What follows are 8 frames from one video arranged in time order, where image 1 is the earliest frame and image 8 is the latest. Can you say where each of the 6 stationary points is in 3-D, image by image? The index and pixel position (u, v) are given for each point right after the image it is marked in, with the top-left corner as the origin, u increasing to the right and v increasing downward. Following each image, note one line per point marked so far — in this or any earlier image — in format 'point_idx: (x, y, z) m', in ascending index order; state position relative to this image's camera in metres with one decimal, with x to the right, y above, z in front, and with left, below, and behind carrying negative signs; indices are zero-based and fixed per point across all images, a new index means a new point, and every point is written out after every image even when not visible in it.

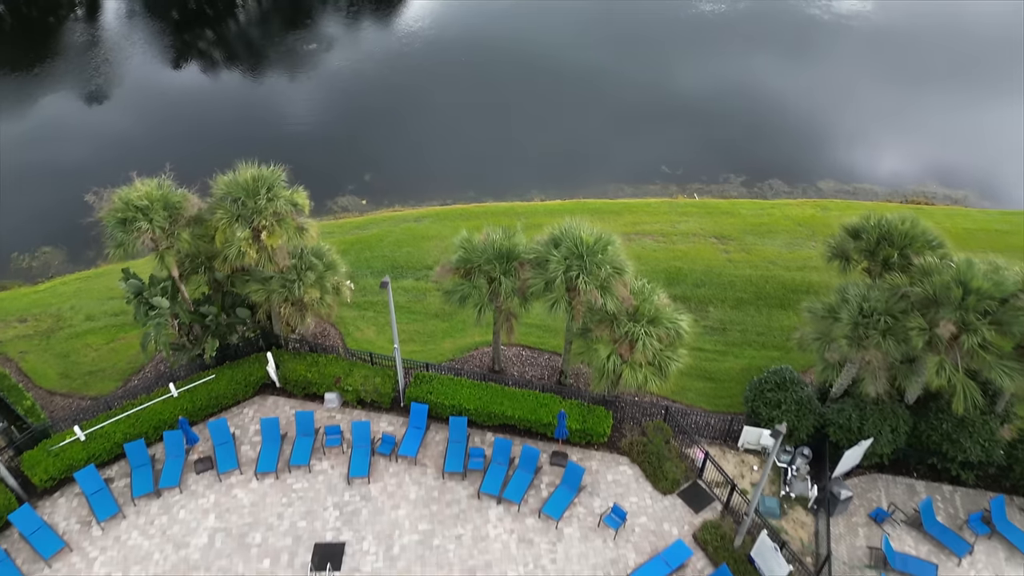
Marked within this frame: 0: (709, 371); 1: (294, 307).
0: (+4.1, -1.7, +17.4) m
1: (-4.0, -0.3, +15.5) m
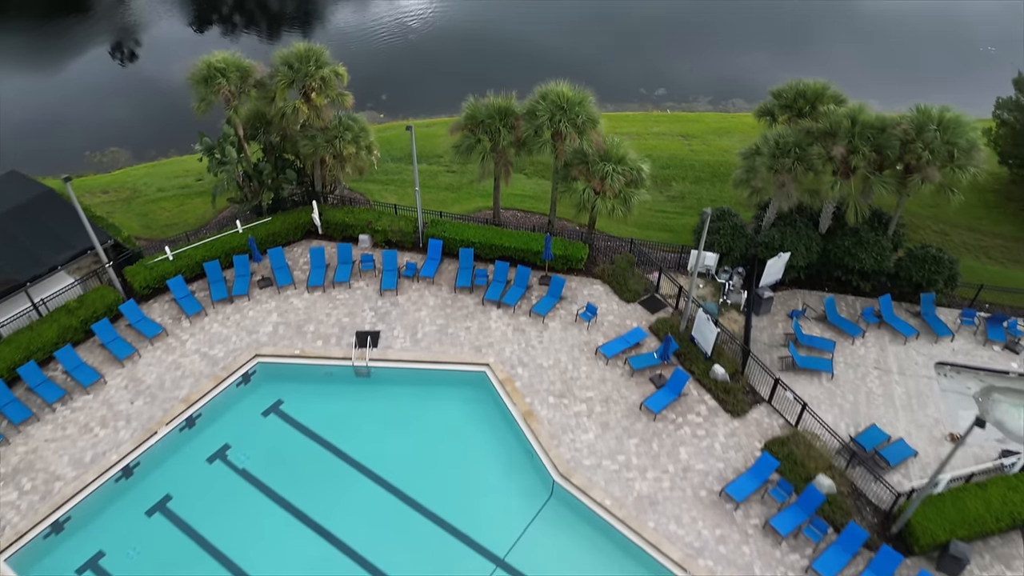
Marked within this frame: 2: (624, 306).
0: (+4.0, +1.6, +21.4) m
1: (-4.1, +3.0, +19.5) m
2: (+2.5, -0.4, +18.6) m
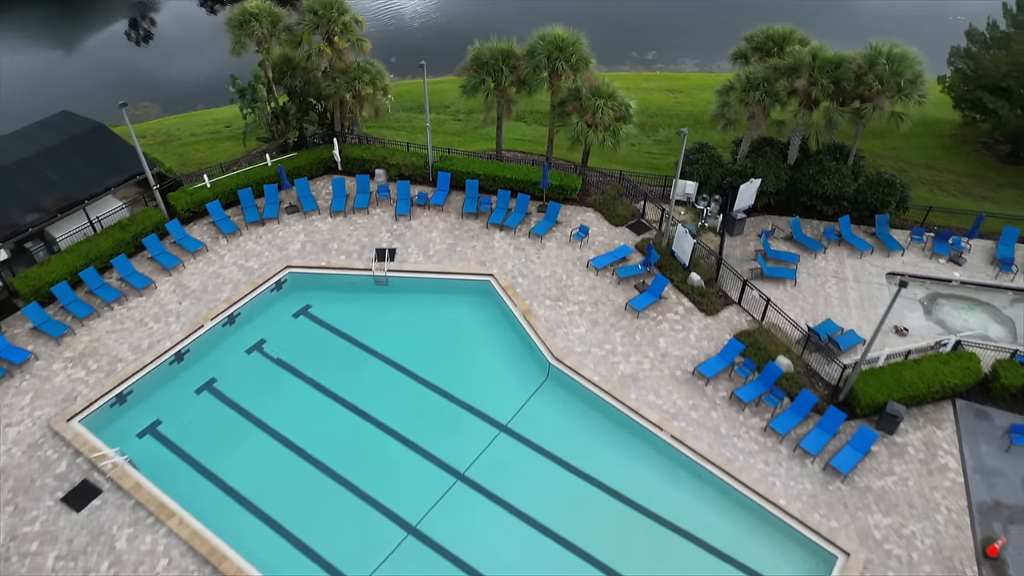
0: (+4.0, +3.5, +23.6) m
1: (-4.0, +4.8, +21.8) m
2: (+2.5, +1.5, +20.9) m
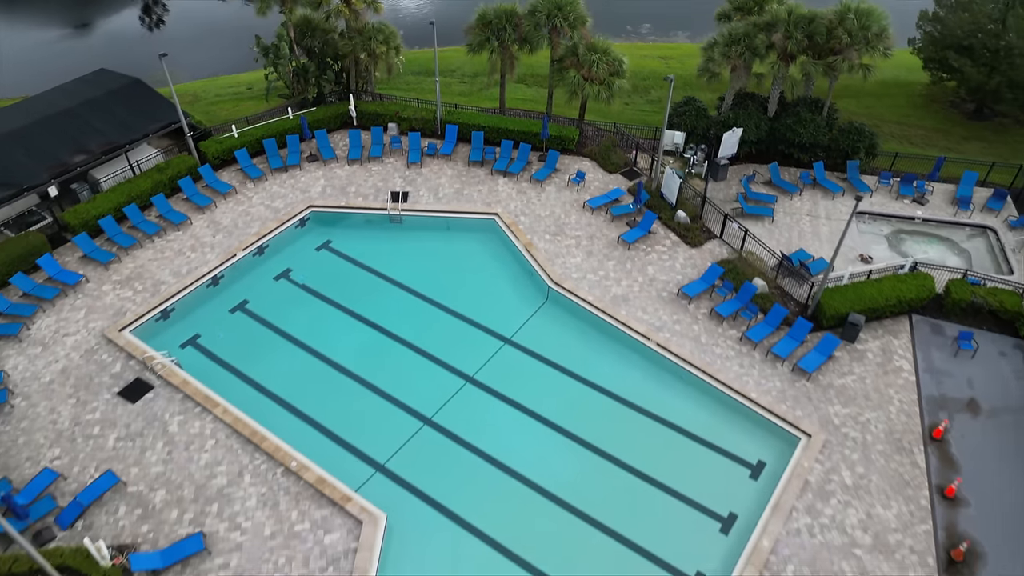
0: (+4.1, +5.1, +25.5) m
1: (-4.0, +6.4, +23.7) m
2: (+2.6, +3.1, +22.8) m
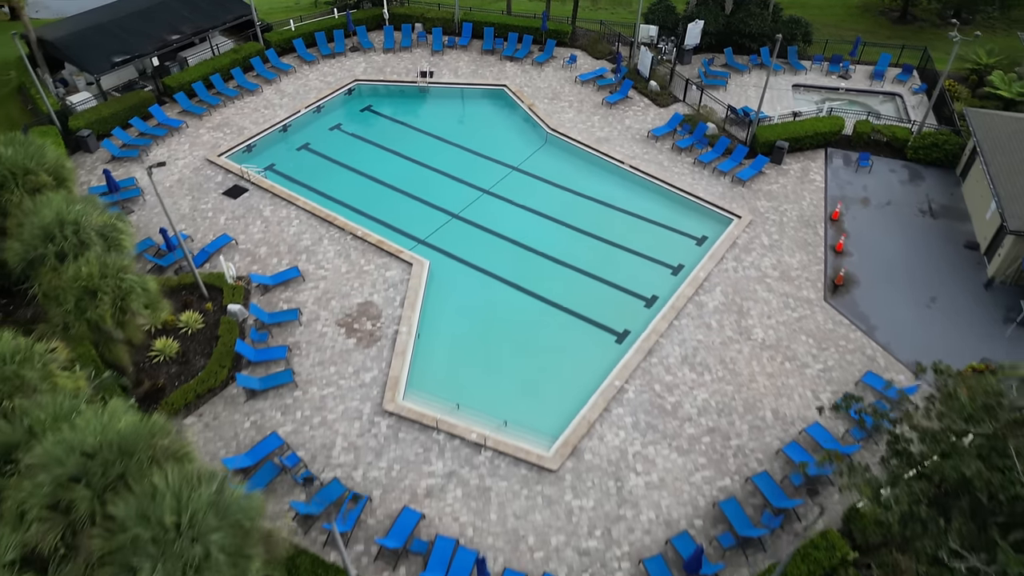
0: (+4.3, +9.6, +30.8) m
1: (-3.8, +10.9, +29.0) m
2: (+2.7, +7.6, +28.1) m
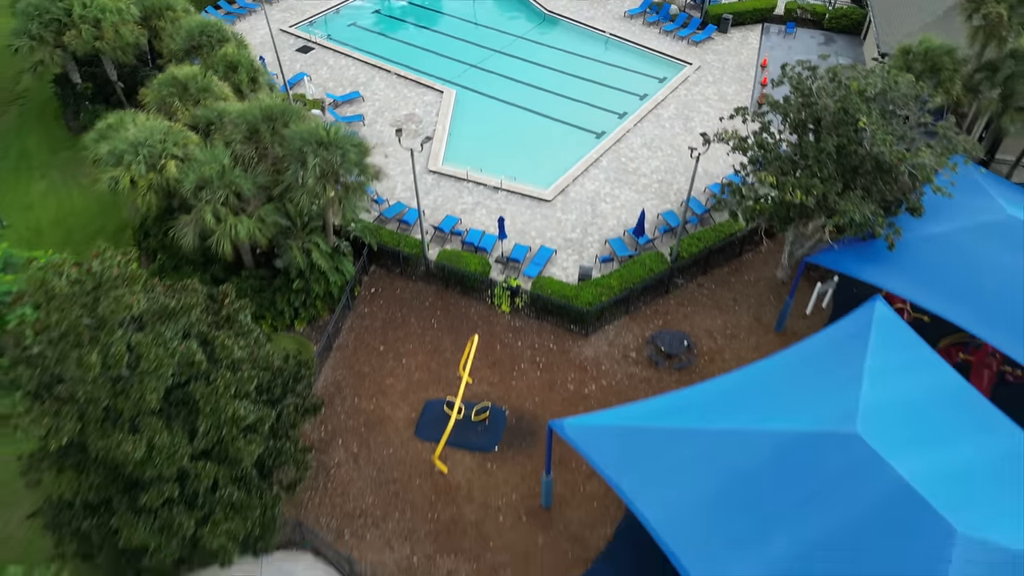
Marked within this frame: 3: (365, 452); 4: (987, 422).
0: (+4.4, +15.2, +37.2) m
1: (-3.6, +16.5, +35.4) m
2: (+2.9, +13.1, +34.5) m
3: (-2.6, -2.9, +15.2) m
4: (+6.9, -1.9, +12.3) m
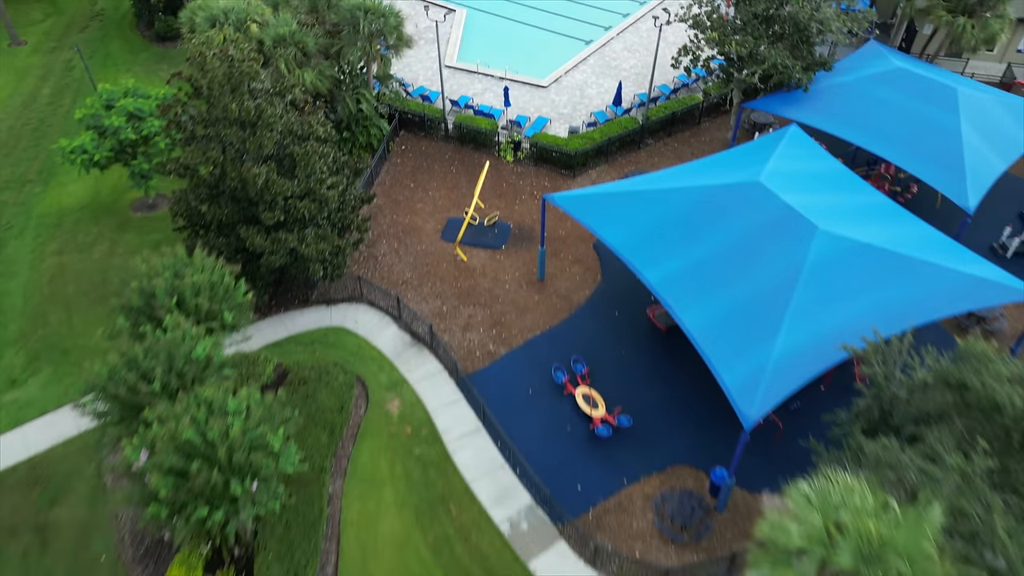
0: (+4.5, +19.2, +41.8) m
1: (-3.5, +20.5, +39.9) m
2: (+3.0, +17.1, +39.1) m
3: (-2.6, +1.0, +19.9) m
4: (+7.0, +2.0, +16.9) m
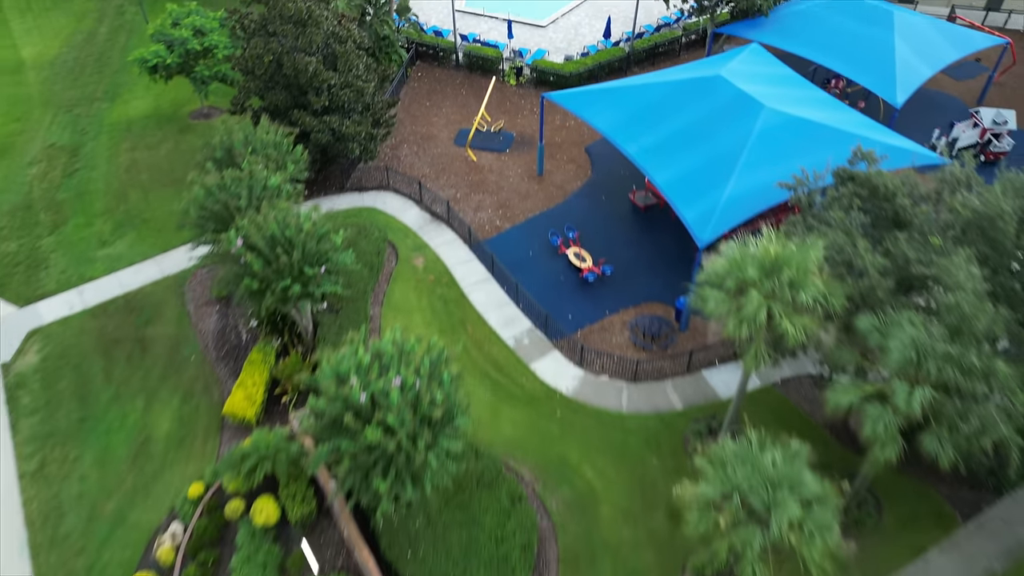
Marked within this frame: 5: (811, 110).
0: (+4.6, +22.1, +45.1) m
1: (-3.5, +23.4, +43.2) m
2: (+3.1, +20.0, +42.4) m
3: (-2.5, +3.8, +23.2) m
4: (+7.1, +4.8, +20.3) m
5: (+6.6, +3.9, +18.6) m
